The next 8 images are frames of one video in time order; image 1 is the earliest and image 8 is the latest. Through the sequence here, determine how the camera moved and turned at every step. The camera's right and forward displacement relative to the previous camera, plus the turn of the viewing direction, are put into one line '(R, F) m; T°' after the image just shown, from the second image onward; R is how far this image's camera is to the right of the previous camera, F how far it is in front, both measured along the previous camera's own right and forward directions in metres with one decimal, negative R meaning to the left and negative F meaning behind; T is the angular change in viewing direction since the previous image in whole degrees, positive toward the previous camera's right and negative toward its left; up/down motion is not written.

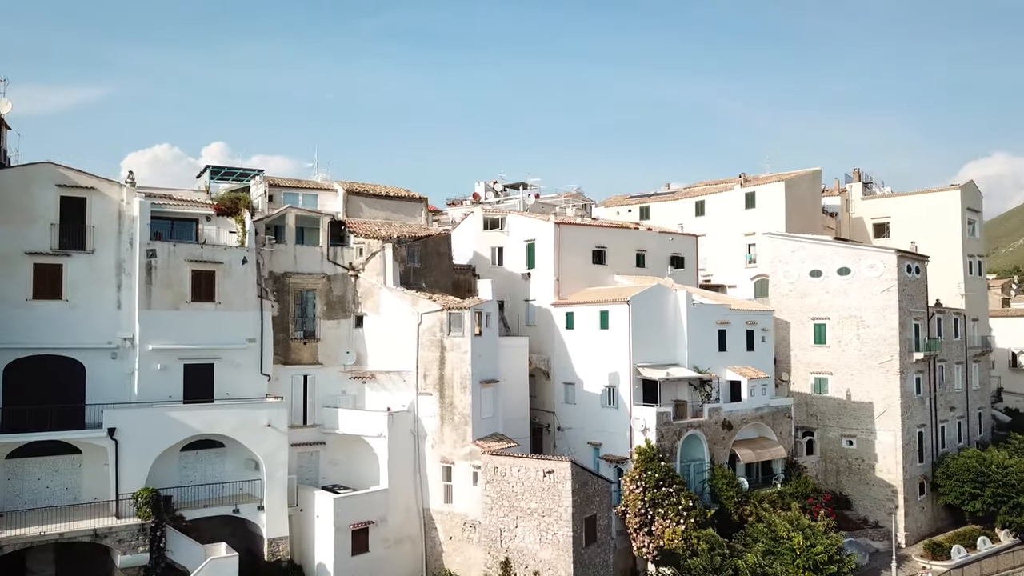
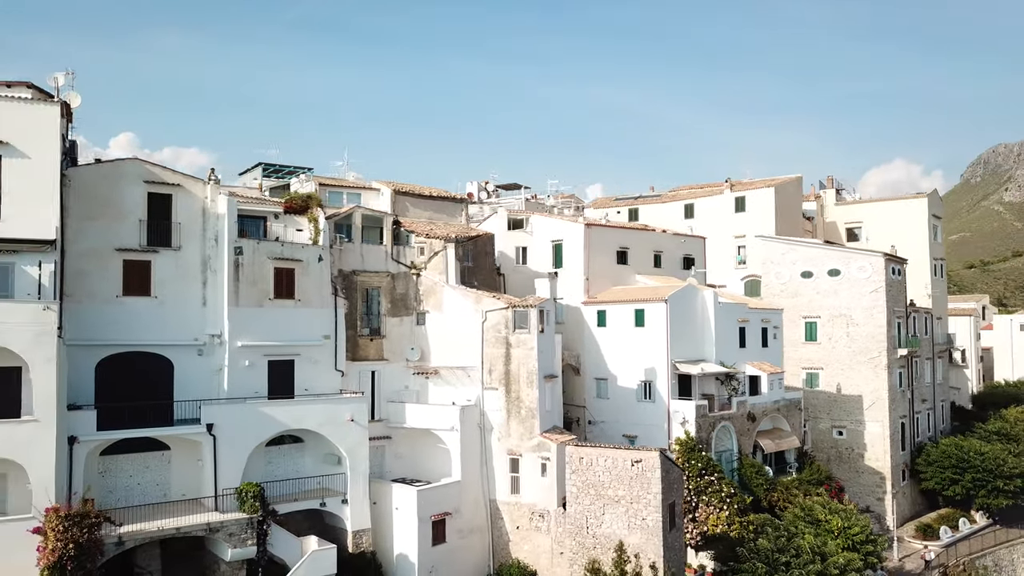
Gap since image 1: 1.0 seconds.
(-6.3, -1.1) m; +6°
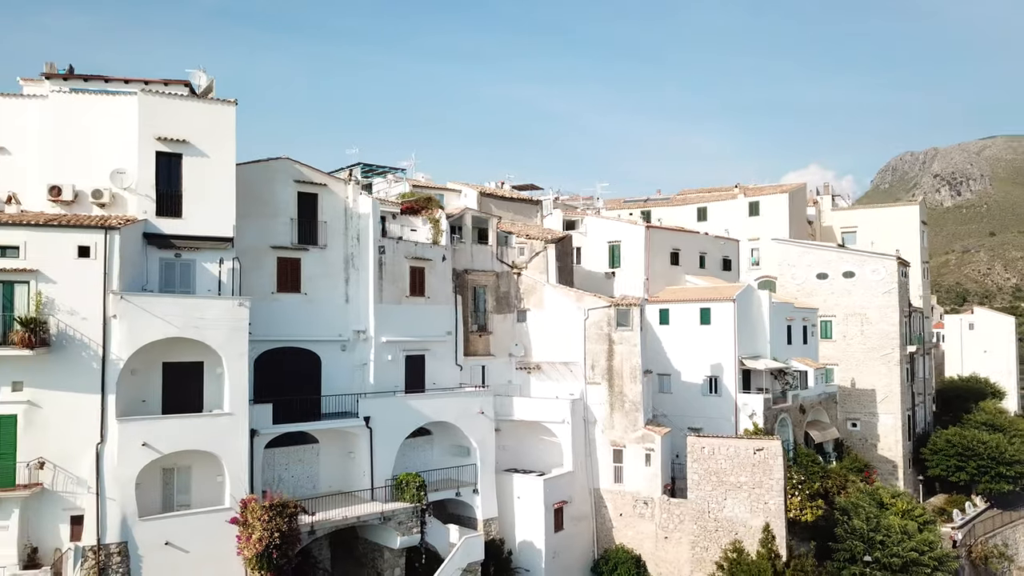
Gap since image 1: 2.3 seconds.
(-8.2, -1.3) m; +5°
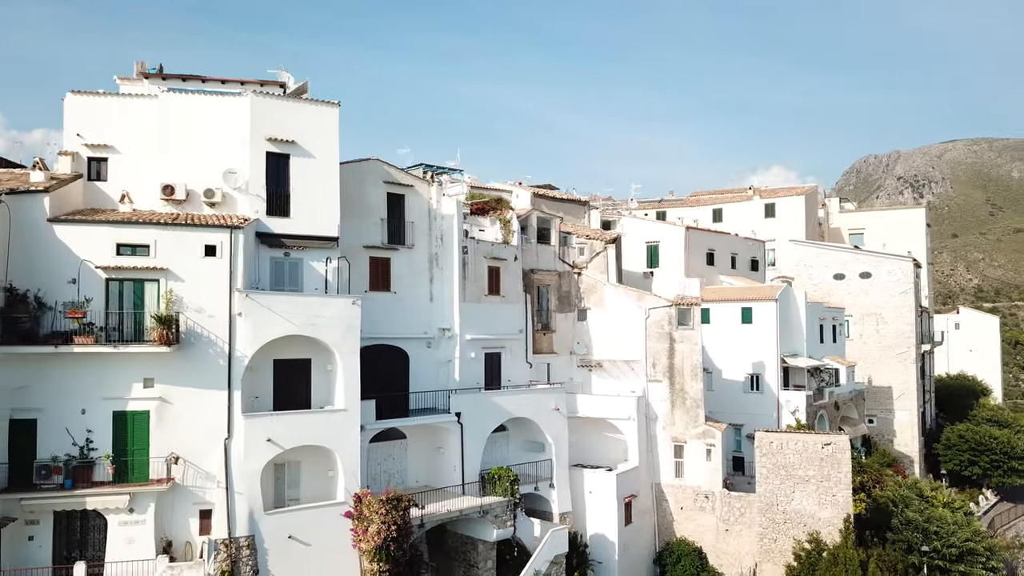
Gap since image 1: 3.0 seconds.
(-4.5, -0.7) m; +2°
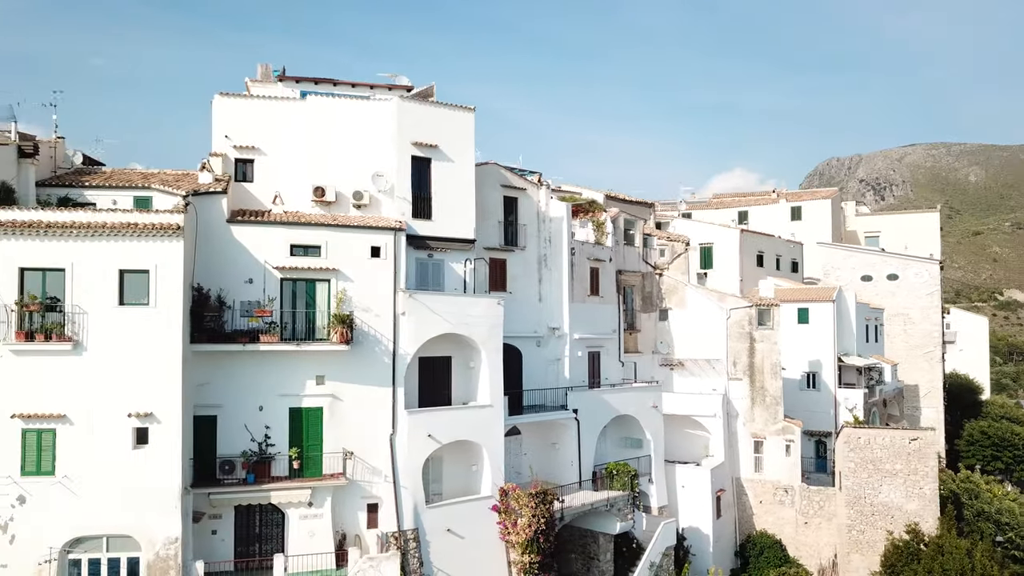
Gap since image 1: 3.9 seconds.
(-5.8, -0.8) m; +2°
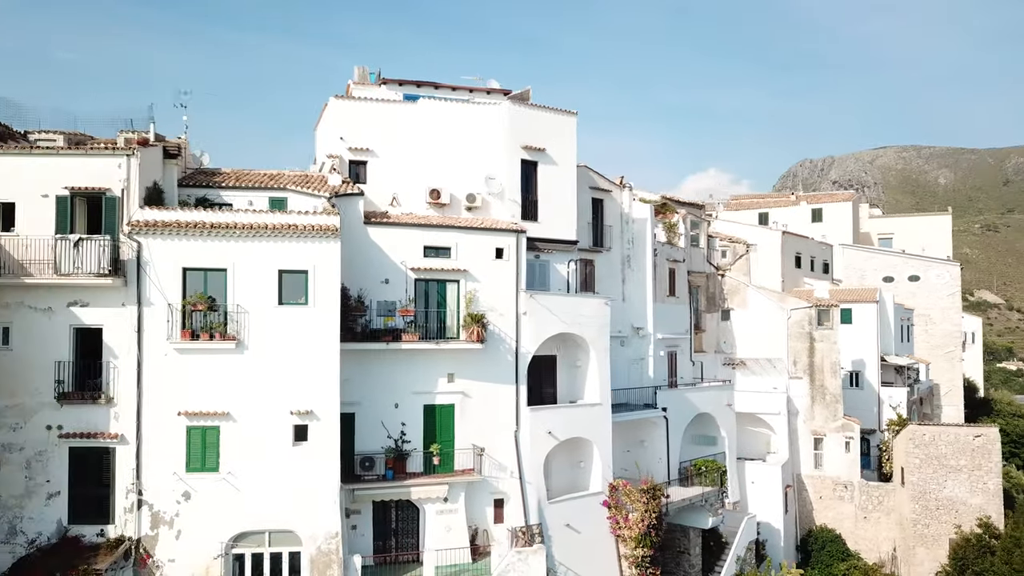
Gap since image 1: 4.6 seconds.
(-4.5, -0.6) m; +2°
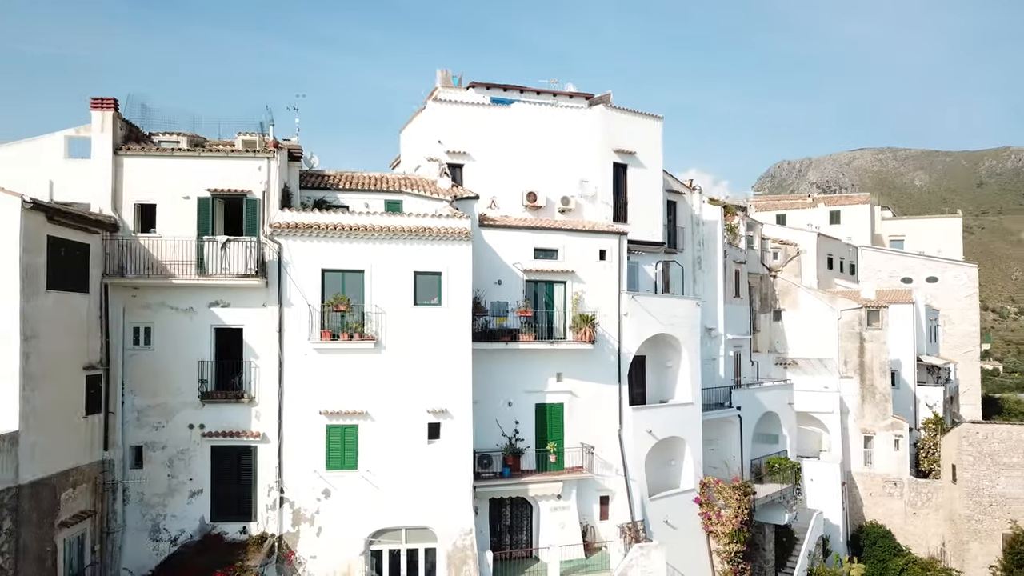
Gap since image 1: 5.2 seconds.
(-3.9, -0.4) m; +1°
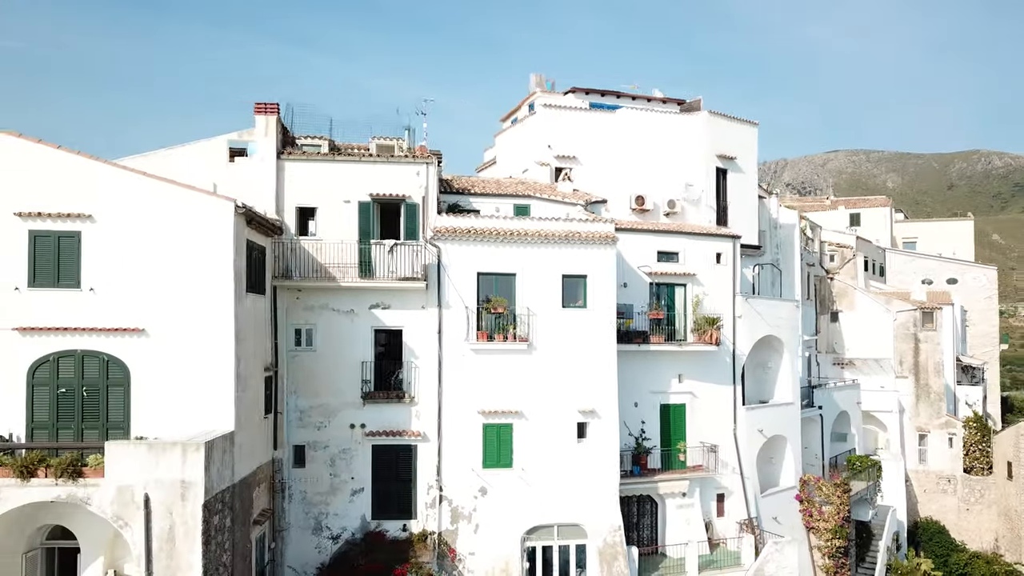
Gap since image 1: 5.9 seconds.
(-4.6, -0.5) m; +2°
